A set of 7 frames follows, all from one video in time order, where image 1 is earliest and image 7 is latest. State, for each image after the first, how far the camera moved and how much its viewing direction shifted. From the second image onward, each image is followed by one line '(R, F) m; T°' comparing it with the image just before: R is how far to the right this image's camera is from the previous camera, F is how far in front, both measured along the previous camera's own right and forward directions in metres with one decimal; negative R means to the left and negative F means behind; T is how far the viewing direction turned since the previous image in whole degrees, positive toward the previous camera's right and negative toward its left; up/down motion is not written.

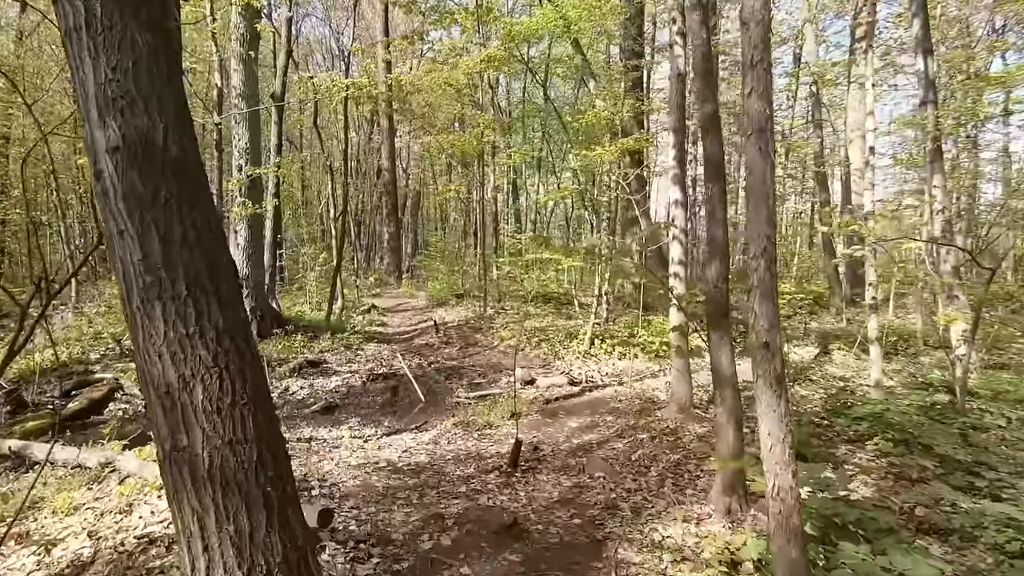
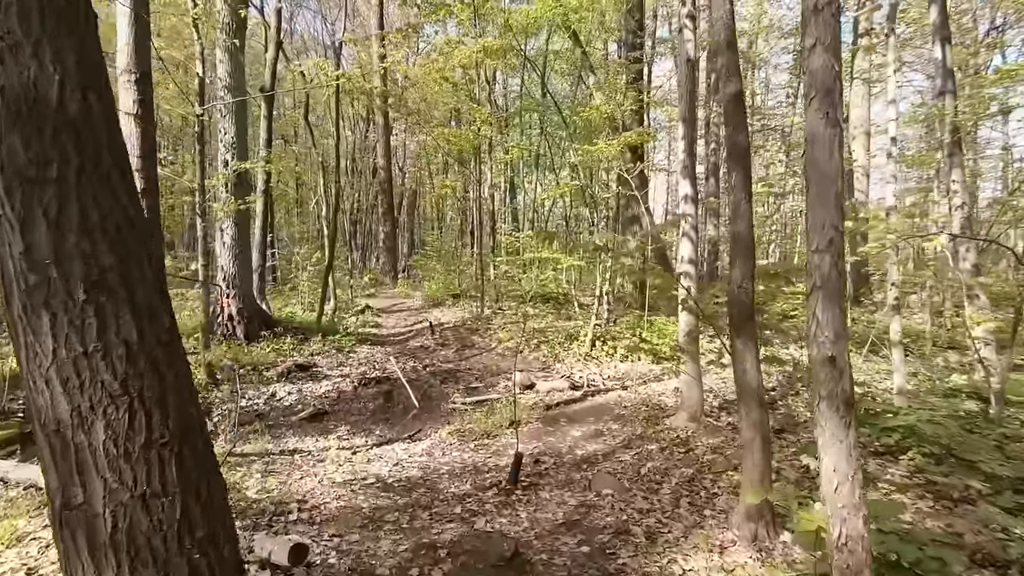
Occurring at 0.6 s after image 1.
(0.0, +0.4) m; 0°
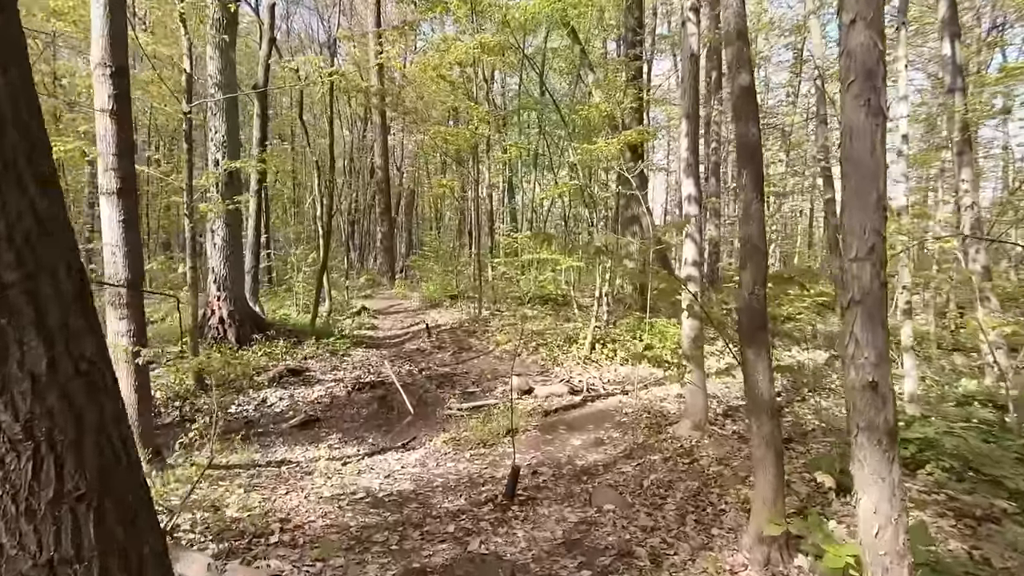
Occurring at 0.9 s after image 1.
(0.0, +0.2) m; 0°
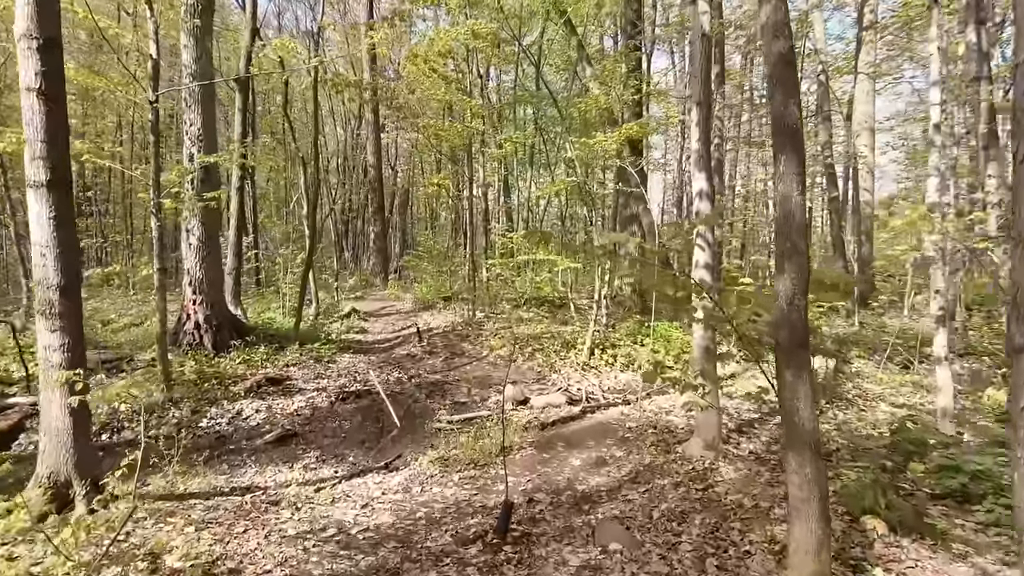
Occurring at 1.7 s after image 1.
(0.0, +0.6) m; 0°
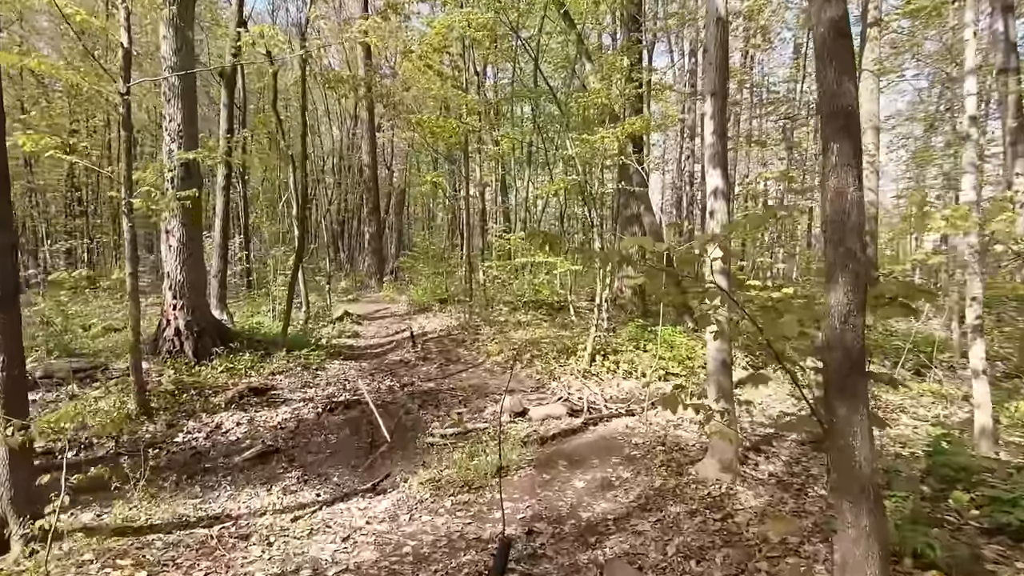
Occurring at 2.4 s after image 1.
(0.0, +0.5) m; 0°
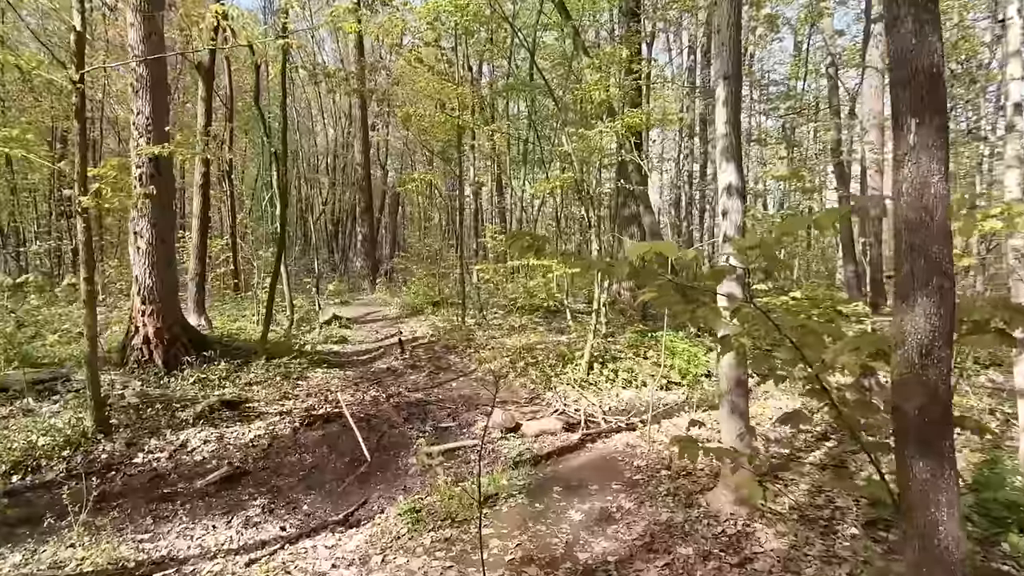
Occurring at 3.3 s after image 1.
(+0.1, +0.5) m; 0°
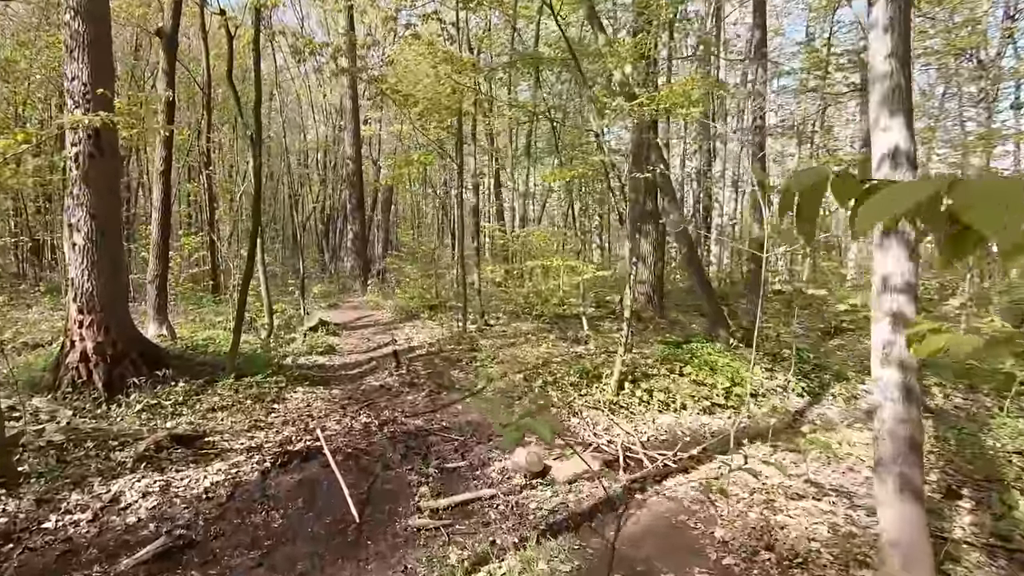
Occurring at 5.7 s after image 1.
(-0.3, +1.4) m; +1°
